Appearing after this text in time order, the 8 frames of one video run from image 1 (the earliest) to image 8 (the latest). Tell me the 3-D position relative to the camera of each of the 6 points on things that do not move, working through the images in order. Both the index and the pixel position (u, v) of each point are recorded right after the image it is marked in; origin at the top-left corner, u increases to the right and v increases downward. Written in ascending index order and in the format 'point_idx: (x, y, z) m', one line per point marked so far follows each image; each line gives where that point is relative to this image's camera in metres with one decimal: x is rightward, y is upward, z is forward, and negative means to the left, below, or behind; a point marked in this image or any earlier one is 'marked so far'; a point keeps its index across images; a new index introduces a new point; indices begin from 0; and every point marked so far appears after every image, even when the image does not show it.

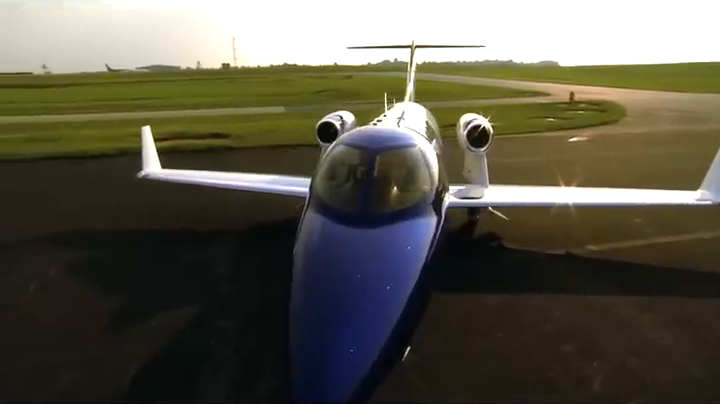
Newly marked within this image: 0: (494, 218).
0: (+2.1, -0.3, +9.4) m
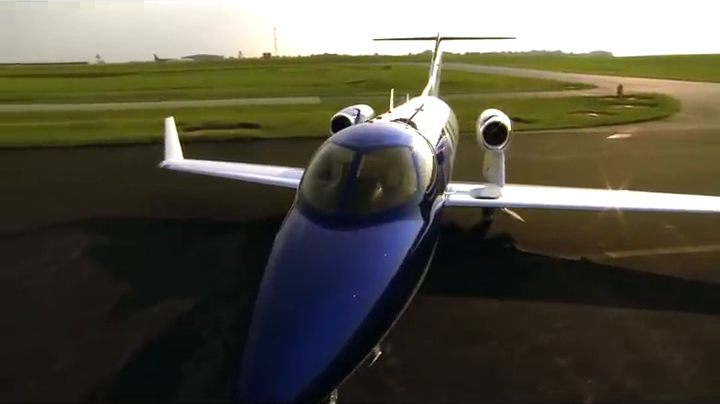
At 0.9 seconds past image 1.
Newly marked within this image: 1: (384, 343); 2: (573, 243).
0: (+2.2, -0.3, +9.1) m
1: (+0.2, -1.3, +6.2) m
2: (+3.0, -0.6, +8.4) m
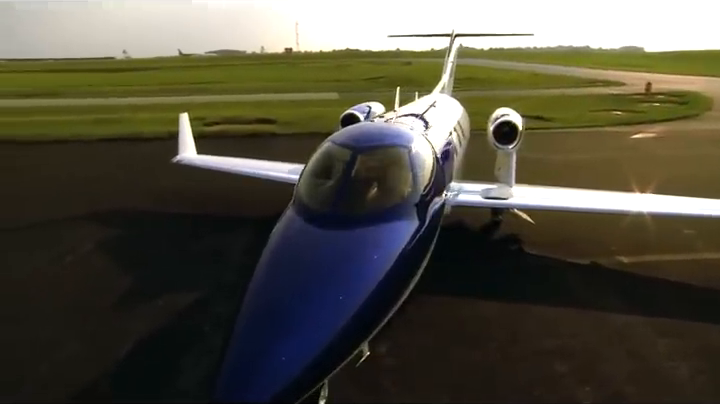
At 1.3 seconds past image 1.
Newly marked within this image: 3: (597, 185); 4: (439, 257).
0: (+2.3, -0.3, +8.9) m
1: (+0.1, -1.3, +6.1) m
2: (+3.1, -0.6, +8.2) m
3: (+5.2, +0.4, +13.2) m
4: (+1.0, -0.6, +7.9) m
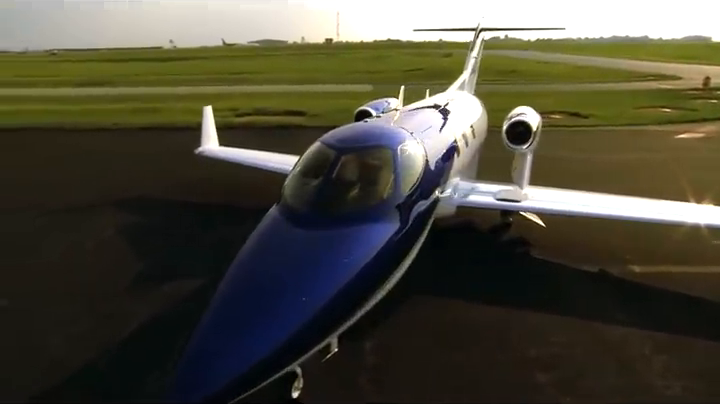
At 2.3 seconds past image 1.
0: (+2.5, -0.3, +8.7) m
1: (0.0, -1.3, +6.1) m
2: (+3.1, -0.7, +7.9) m
3: (+5.7, +0.3, +12.8) m
4: (+1.0, -0.6, +7.8) m
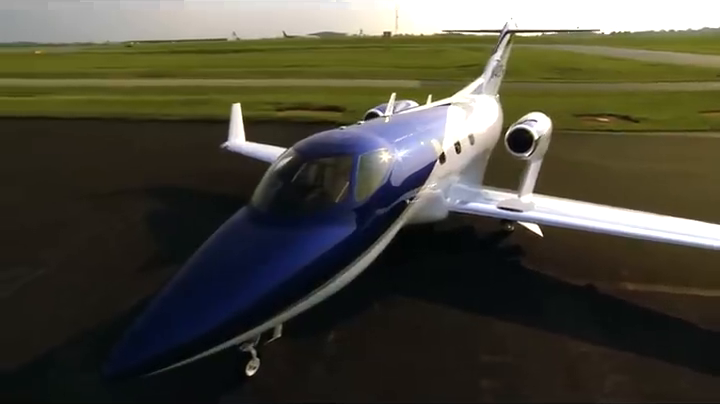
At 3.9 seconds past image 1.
0: (+2.4, -0.4, +8.6) m
1: (-0.3, -1.4, +6.3) m
2: (+3.0, -0.8, +7.8) m
3: (+6.1, +0.1, +12.2) m
4: (+0.9, -0.7, +7.9) m
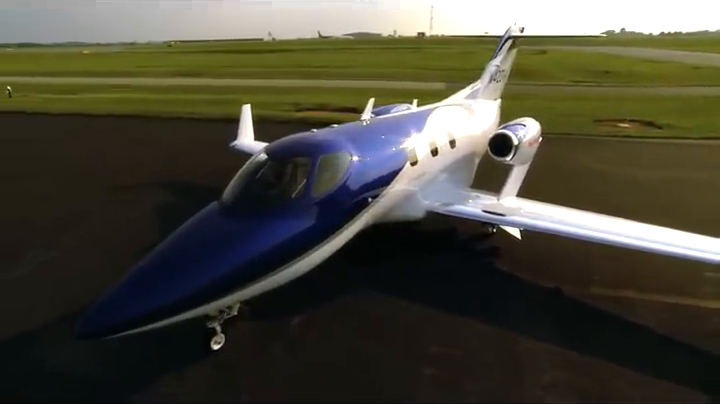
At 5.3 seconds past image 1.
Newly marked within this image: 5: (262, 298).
0: (+2.2, -0.5, +8.8) m
1: (-0.7, -1.3, +6.8) m
2: (+2.7, -0.9, +7.9) m
3: (+6.2, 0.0, +12.2) m
4: (+0.6, -0.7, +8.2) m
5: (-1.2, -1.1, +7.2) m
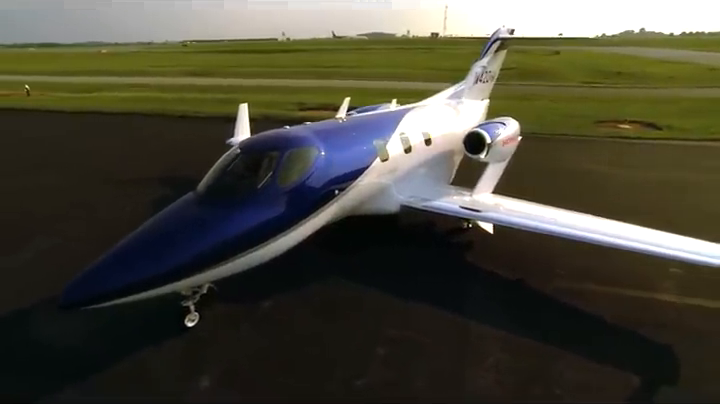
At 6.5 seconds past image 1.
0: (+1.9, -0.4, +9.2) m
1: (-1.1, -1.2, +7.2) m
2: (+2.3, -0.9, +8.2) m
3: (+6.0, 0.0, +12.3) m
4: (+0.3, -0.6, +8.6) m
5: (-1.5, -1.0, +7.6) m
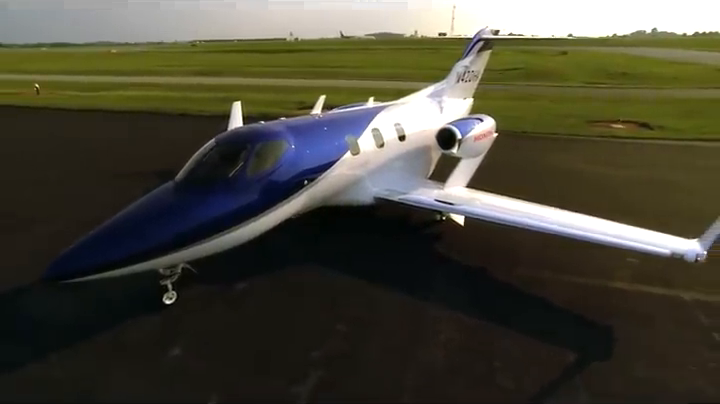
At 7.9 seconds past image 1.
0: (+1.6, -0.3, +9.6) m
1: (-1.5, -1.1, +7.7) m
2: (+2.0, -0.7, +8.7) m
3: (+5.7, +0.1, +12.6) m
4: (-0.1, -0.5, +9.1) m
5: (-1.9, -0.9, +8.1) m
